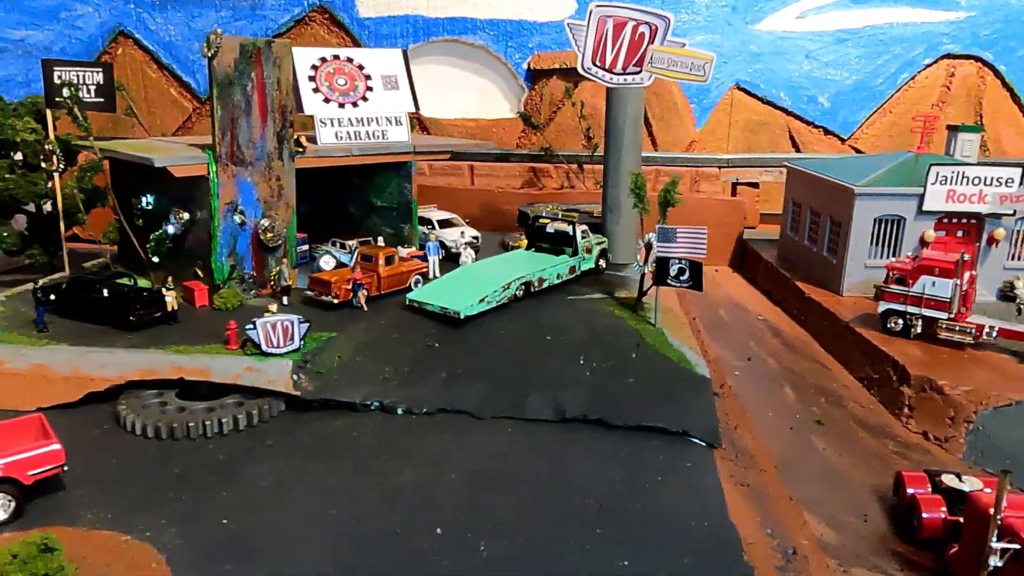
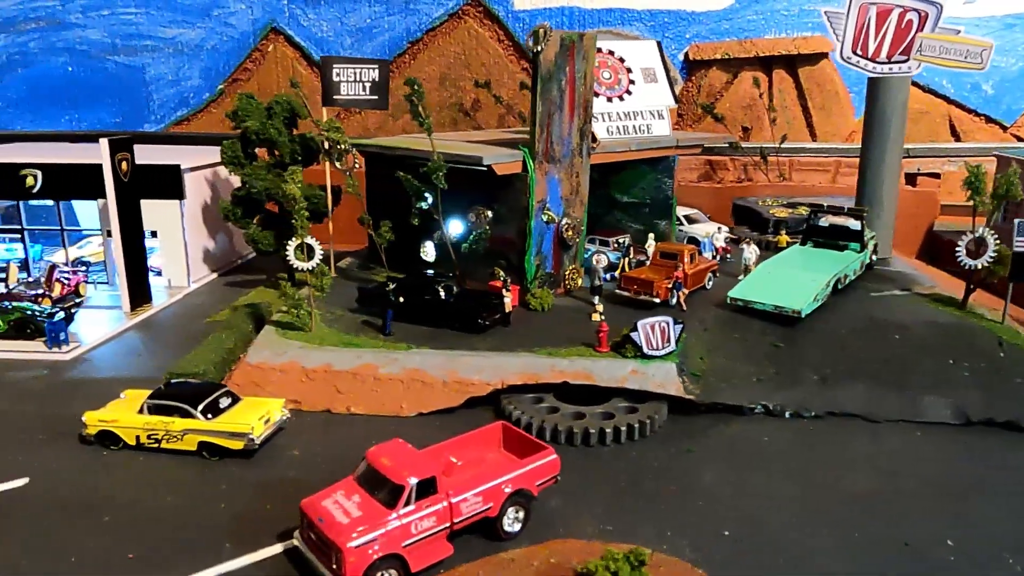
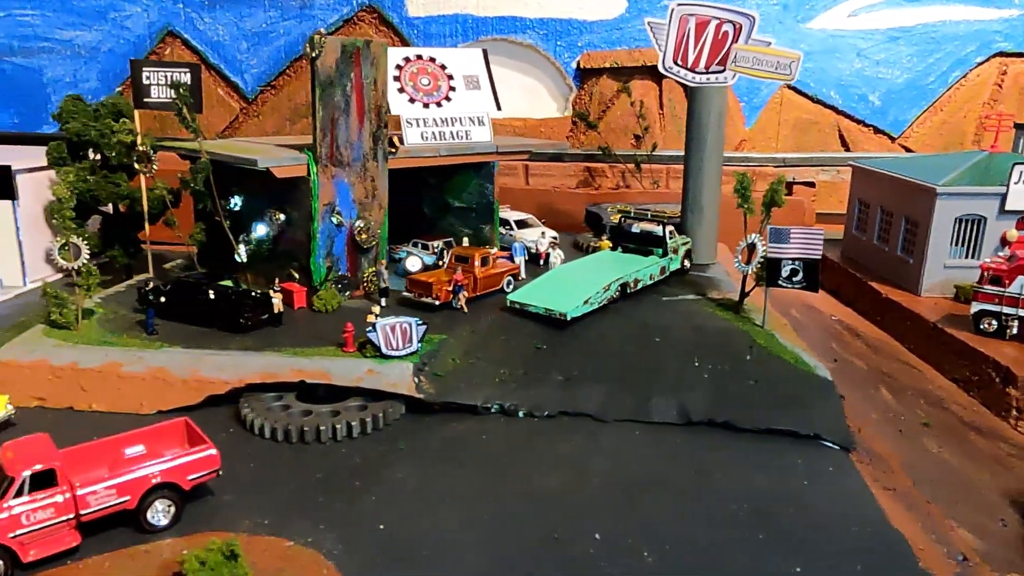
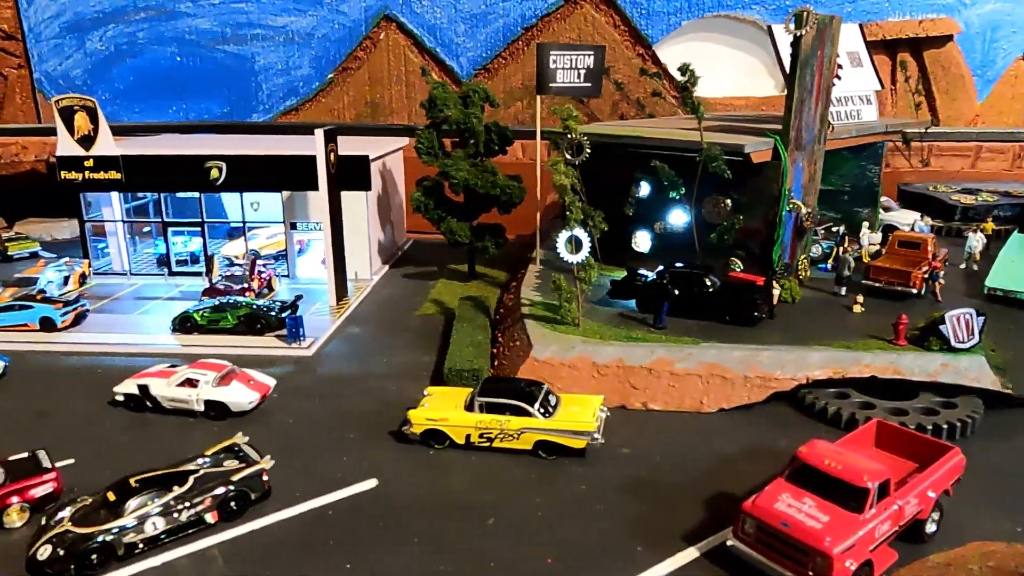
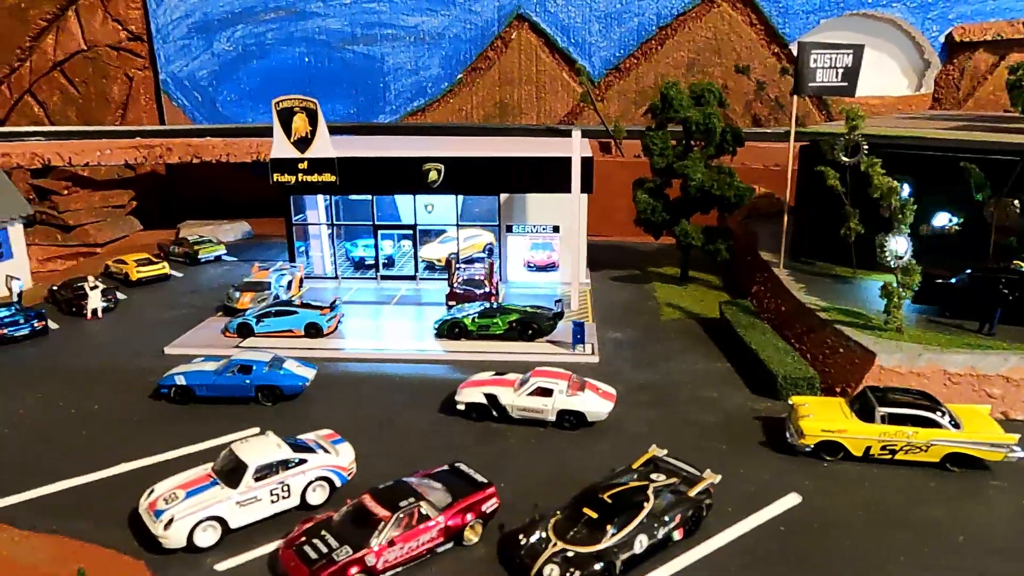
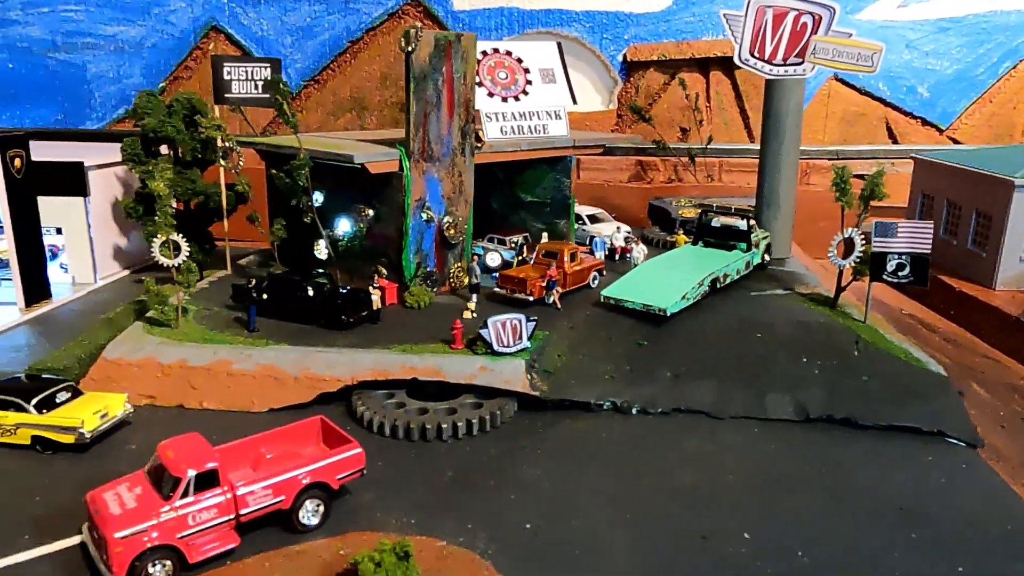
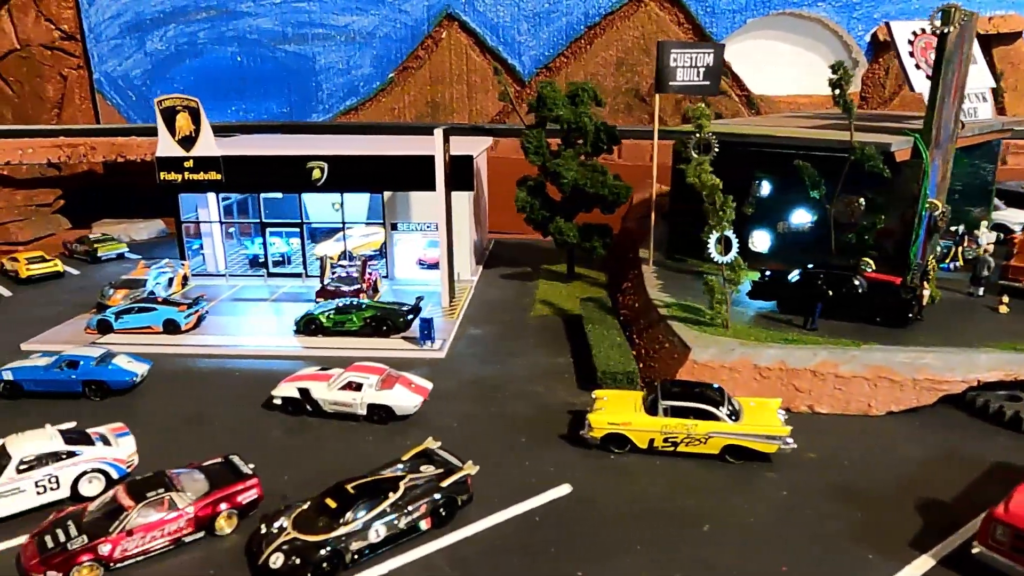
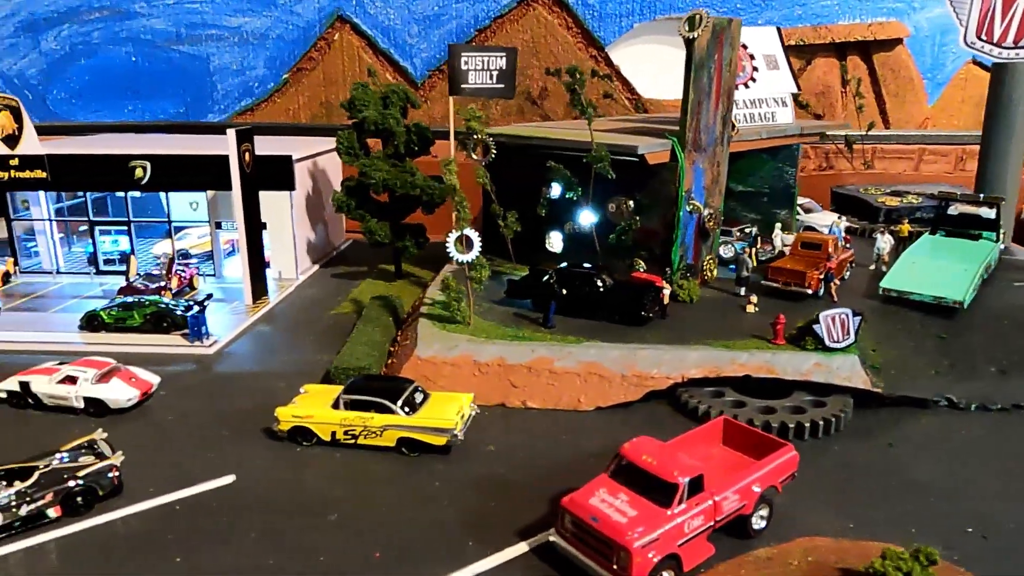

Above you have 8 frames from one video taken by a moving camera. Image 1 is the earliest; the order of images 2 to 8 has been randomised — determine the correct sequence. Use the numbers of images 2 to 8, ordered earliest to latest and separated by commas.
3, 6, 2, 8, 4, 7, 5
